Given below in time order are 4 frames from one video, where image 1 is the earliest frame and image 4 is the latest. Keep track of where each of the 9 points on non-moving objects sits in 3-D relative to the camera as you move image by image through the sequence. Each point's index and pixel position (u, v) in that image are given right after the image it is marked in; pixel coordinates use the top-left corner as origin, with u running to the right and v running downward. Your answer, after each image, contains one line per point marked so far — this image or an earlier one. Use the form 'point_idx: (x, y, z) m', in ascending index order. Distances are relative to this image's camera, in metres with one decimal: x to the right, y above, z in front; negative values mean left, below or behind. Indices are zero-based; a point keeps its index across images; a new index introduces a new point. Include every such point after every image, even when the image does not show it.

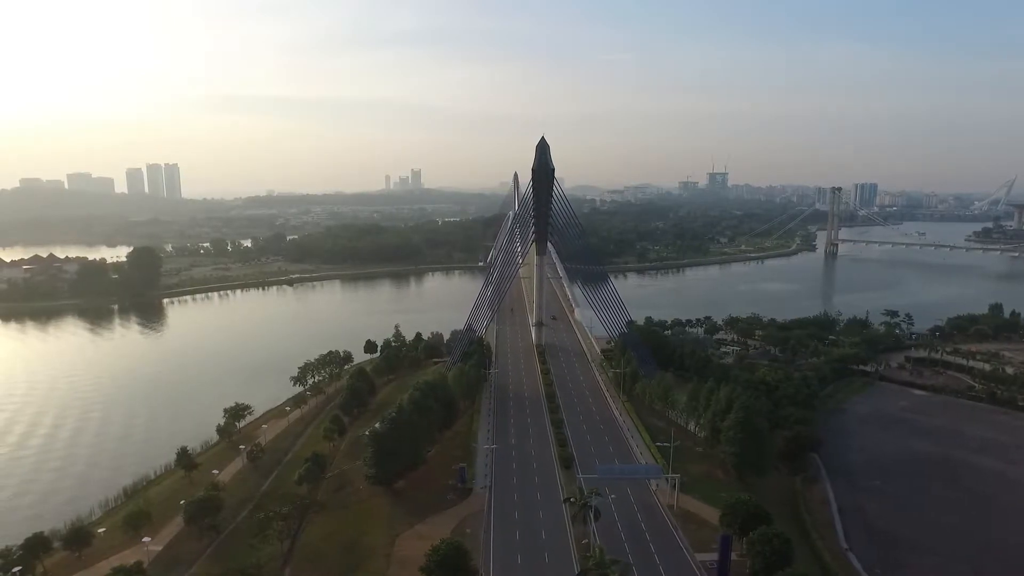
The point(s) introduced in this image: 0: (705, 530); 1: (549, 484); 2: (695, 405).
0: (+3.8, -4.7, +11.9) m
1: (+0.9, -4.4, +13.7) m
2: (+4.9, -3.1, +16.2) m
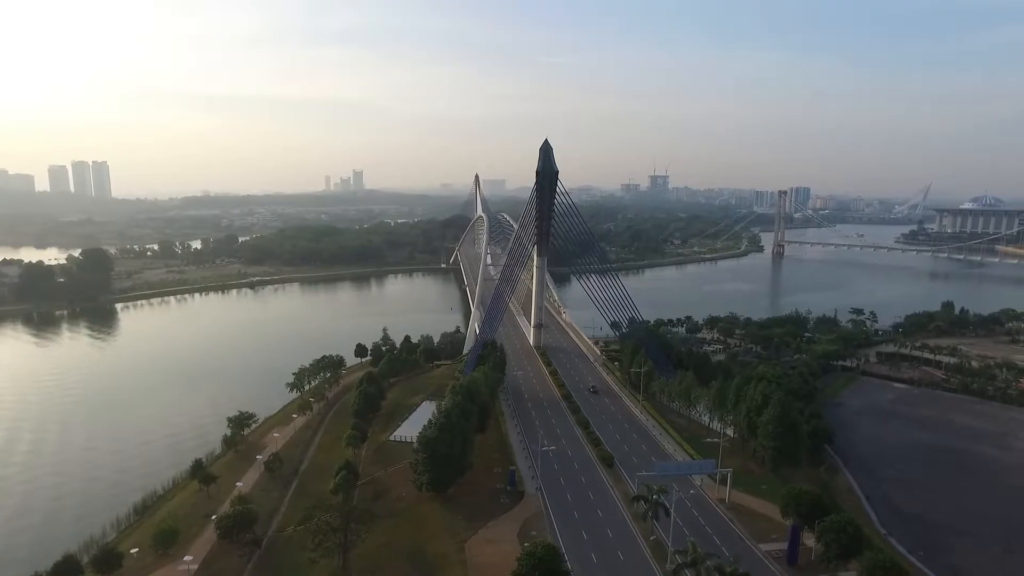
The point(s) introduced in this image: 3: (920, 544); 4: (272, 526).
0: (+5.0, -4.7, +12.3) m
1: (+1.9, -4.4, +13.8) m
2: (+5.7, -3.1, +16.7) m
3: (+8.7, -5.4, +12.9) m
4: (-5.5, -5.5, +14.0) m
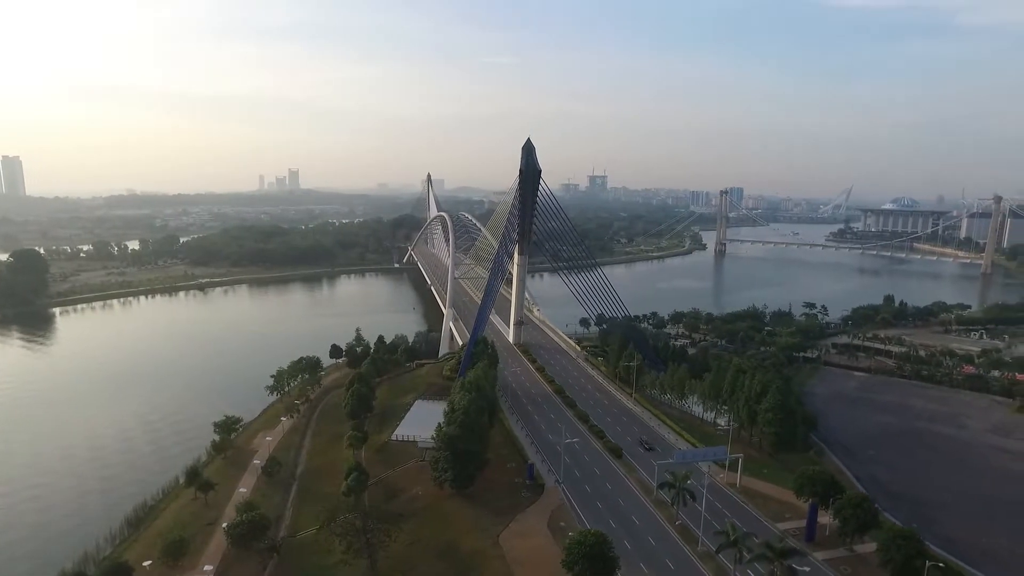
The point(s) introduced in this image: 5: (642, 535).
0: (+5.5, -4.6, +13.0) m
1: (+2.3, -4.3, +14.1) m
2: (+5.8, -3.0, +17.4) m
3: (+9.1, -5.2, +13.9) m
4: (-5.1, -5.4, +13.7) m
5: (+2.5, -4.7, +11.6) m
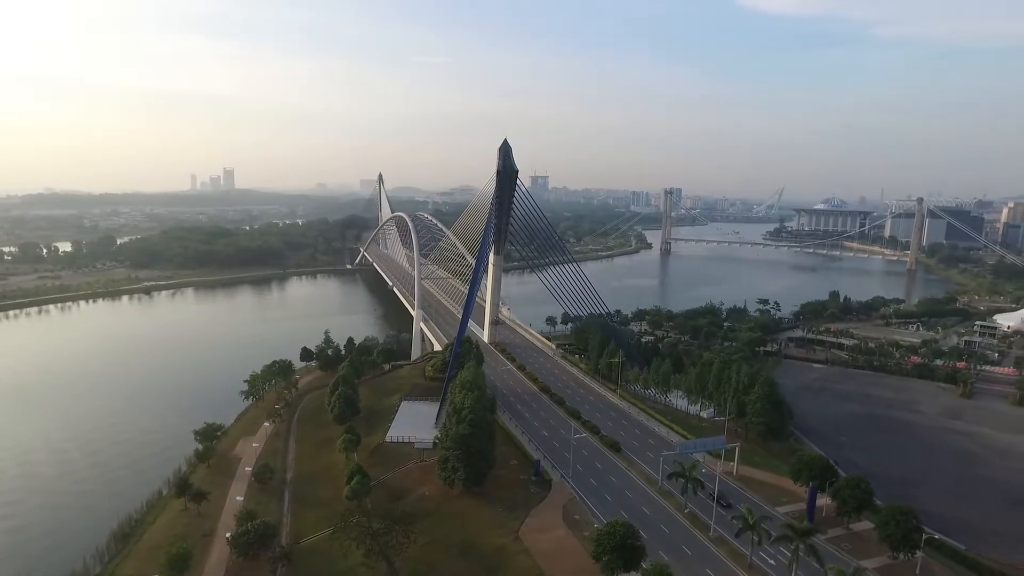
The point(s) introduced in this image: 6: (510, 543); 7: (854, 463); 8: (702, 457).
0: (+5.7, -4.5, +13.6) m
1: (+2.4, -4.3, +14.5) m
2: (+5.6, -2.9, +18.1) m
3: (+9.2, -5.1, +14.9) m
4: (-4.9, -5.5, +13.4) m
5: (+2.8, -4.7, +12.0) m
6: (-0.1, -4.9, +11.7) m
7: (+9.4, -4.9, +16.8) m
8: (+4.7, -4.2, +15.2) m
